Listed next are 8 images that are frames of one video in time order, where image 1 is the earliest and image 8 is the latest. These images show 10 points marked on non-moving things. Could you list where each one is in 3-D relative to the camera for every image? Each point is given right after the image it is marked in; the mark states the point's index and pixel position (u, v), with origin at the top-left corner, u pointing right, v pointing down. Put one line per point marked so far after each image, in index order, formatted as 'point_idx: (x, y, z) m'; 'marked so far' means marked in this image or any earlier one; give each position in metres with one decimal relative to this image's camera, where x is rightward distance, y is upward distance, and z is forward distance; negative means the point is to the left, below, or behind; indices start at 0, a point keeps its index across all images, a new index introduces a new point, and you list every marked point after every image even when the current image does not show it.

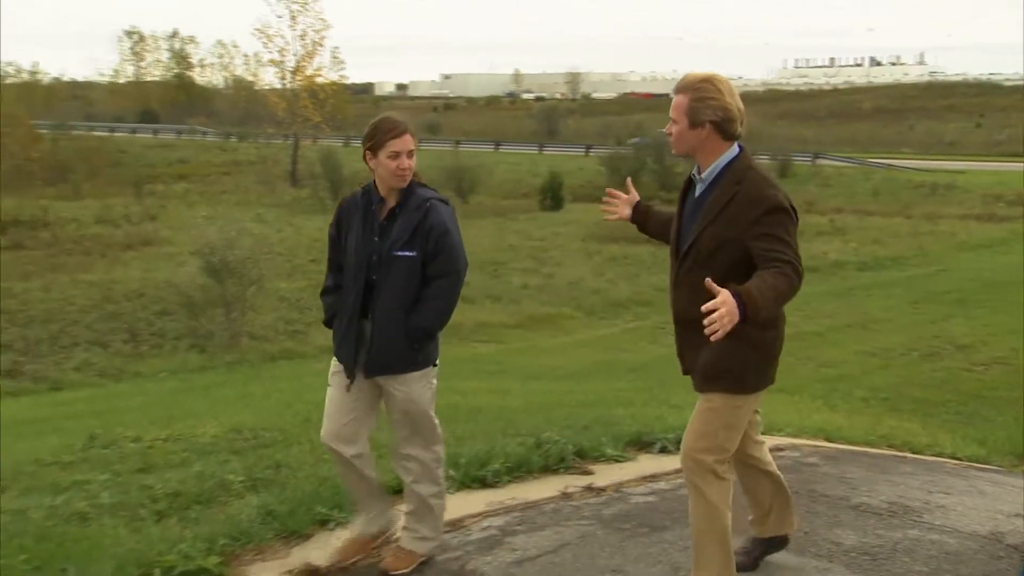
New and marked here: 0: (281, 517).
0: (-1.3, -1.4, +5.5) m
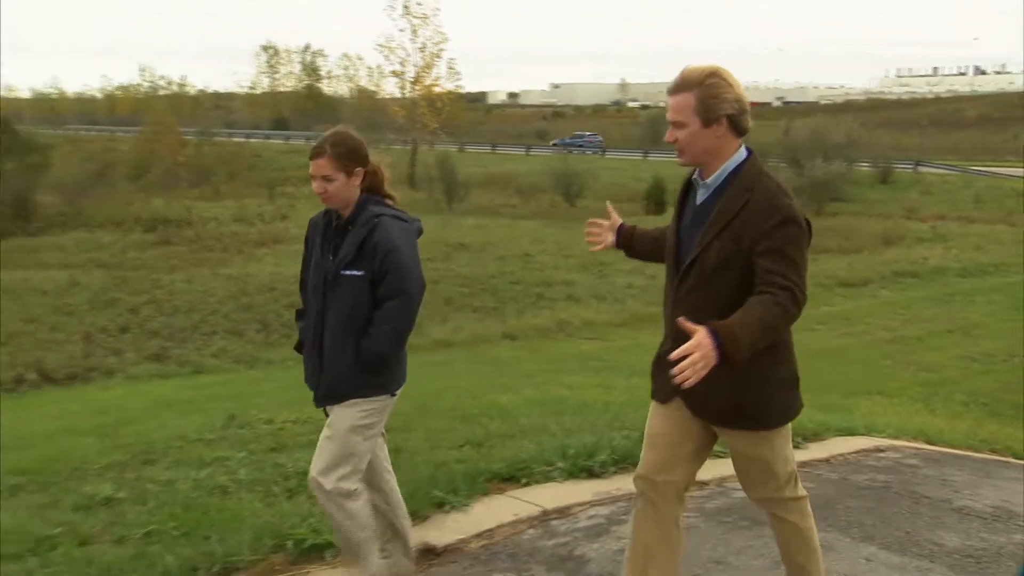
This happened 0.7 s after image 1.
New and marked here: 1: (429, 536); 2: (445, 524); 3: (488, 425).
0: (-0.7, -1.4, +6.0) m
1: (-0.5, -1.5, +5.6) m
2: (-0.4, -1.5, +5.7) m
3: (-0.1, -1.0, +7.5) m
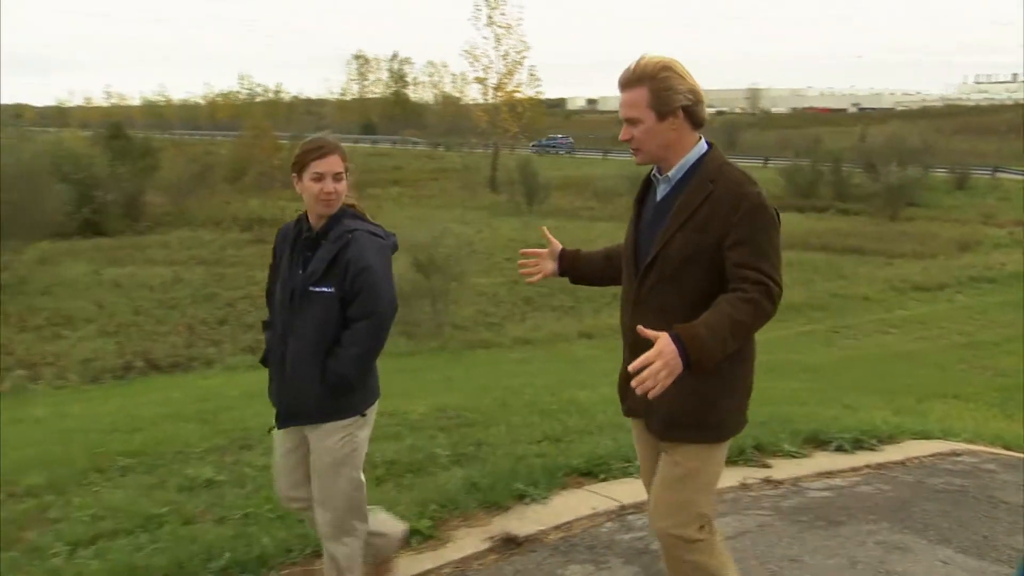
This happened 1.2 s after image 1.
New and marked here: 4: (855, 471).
0: (-0.2, -1.4, +6.2) m
1: (0.0, -1.5, +5.8) m
2: (+0.1, -1.5, +6.0) m
3: (+0.5, -1.0, +7.7) m
4: (+2.5, -1.4, +6.8) m
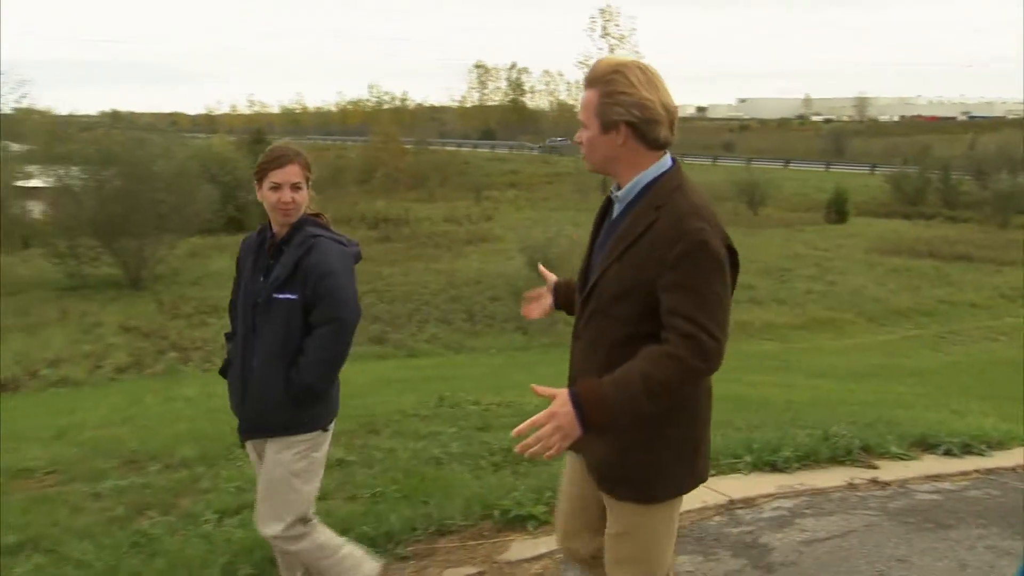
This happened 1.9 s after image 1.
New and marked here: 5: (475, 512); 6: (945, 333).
0: (+0.6, -1.3, +6.4) m
1: (+0.7, -1.5, +6.1) m
2: (+0.8, -1.5, +6.2) m
3: (+1.4, -1.1, +7.9) m
4: (+3.4, -1.4, +6.8) m
5: (-0.3, -1.5, +6.0) m
6: (+7.6, -0.9, +16.4) m
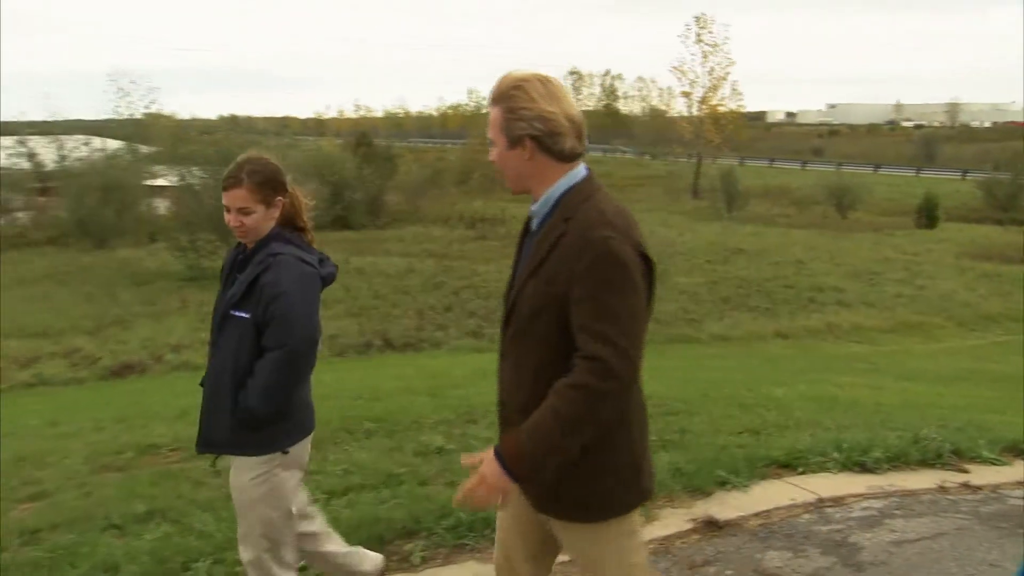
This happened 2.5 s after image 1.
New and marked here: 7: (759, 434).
0: (+1.3, -1.3, +6.6) m
1: (+1.3, -1.5, +6.2) m
2: (+1.5, -1.5, +6.3) m
3: (+2.2, -1.1, +8.0) m
4: (+4.0, -1.4, +6.8) m
5: (+0.4, -1.4, +6.2) m
6: (+8.9, -1.2, +16.1) m
7: (+2.0, -1.2, +7.4) m
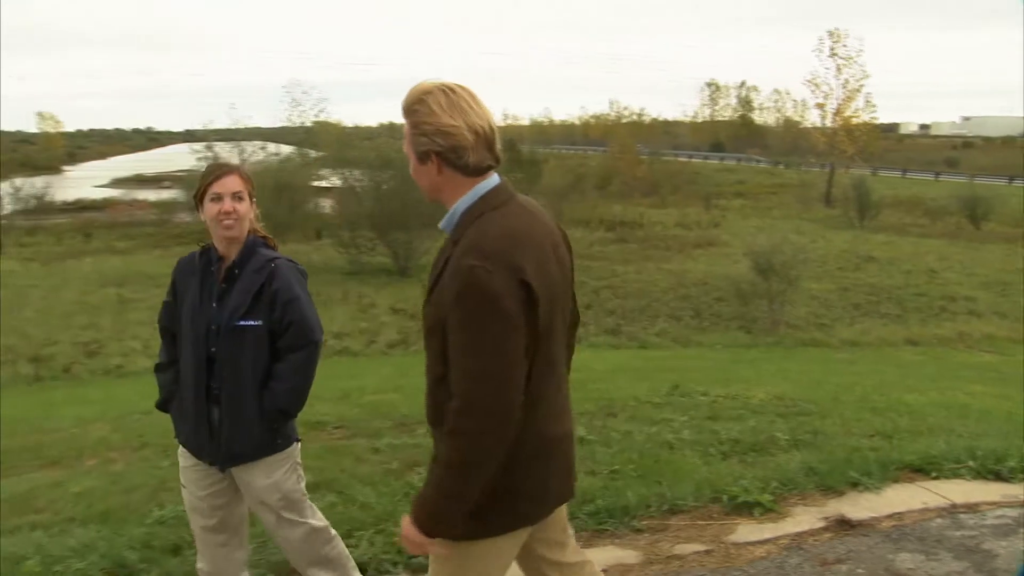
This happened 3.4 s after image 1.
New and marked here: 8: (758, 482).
0: (+2.3, -1.4, +6.7) m
1: (+2.3, -1.5, +6.3) m
2: (+2.4, -1.5, +6.4) m
3: (+3.3, -1.2, +8.0) m
4: (+5.0, -1.5, +6.7) m
5: (+1.3, -1.4, +6.4) m
6: (+10.7, -1.6, +15.5) m
7: (+3.0, -1.2, +7.5) m
8: (+1.8, -1.4, +6.6) m
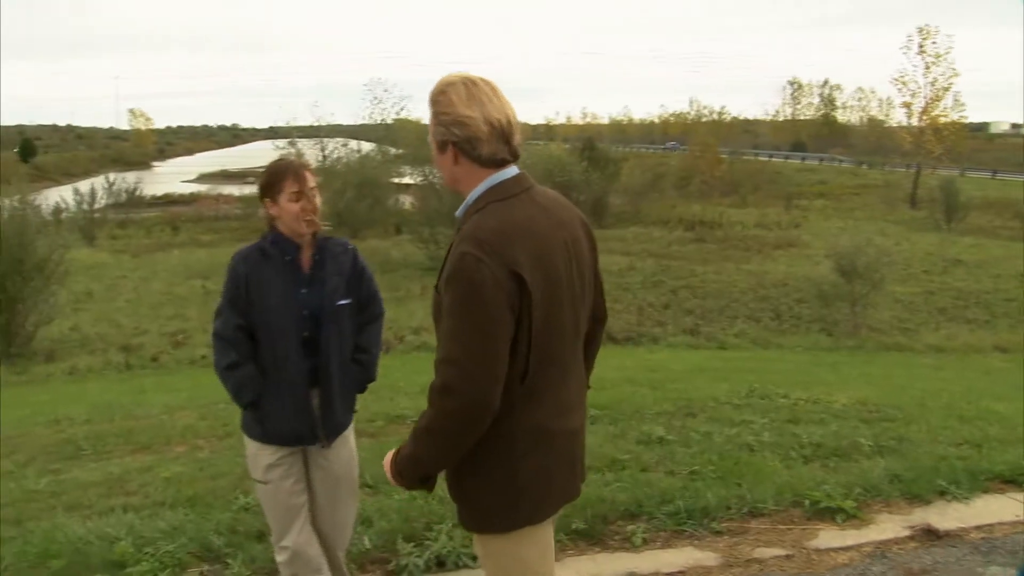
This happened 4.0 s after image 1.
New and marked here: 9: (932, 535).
0: (+2.8, -1.4, +6.6) m
1: (+2.8, -1.5, +6.1) m
2: (+3.0, -1.5, +6.2) m
3: (+3.9, -1.2, +7.8) m
4: (+5.6, -1.6, +6.3) m
5: (+1.9, -1.4, +6.3) m
6: (+11.8, -1.8, +14.8) m
7: (+3.6, -1.3, +7.3) m
8: (+2.3, -1.4, +6.4) m
9: (+2.7, -1.6, +6.0) m
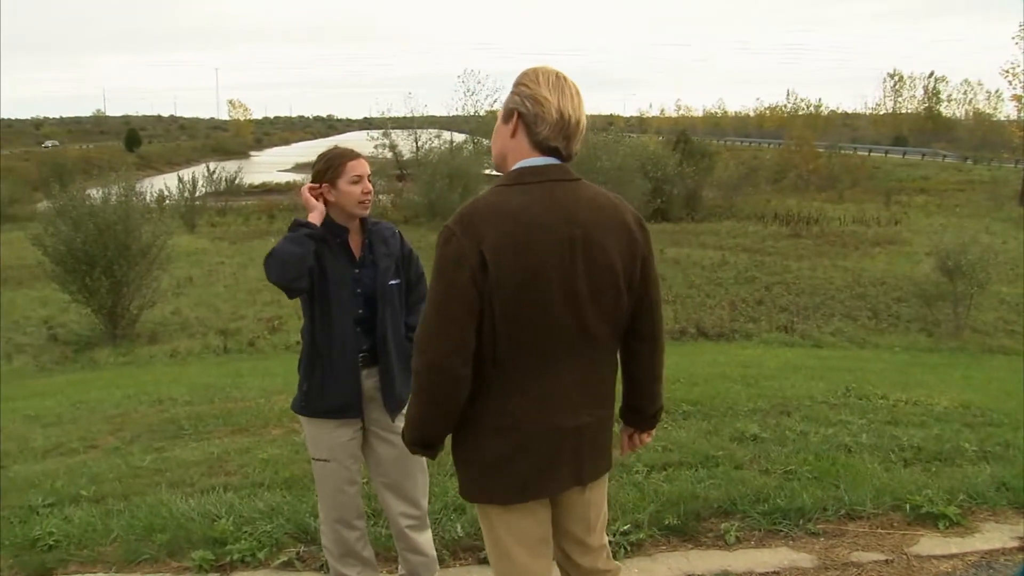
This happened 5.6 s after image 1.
0: (+3.4, -1.4, +6.3) m
1: (+3.4, -1.5, +5.9) m
2: (+3.6, -1.5, +6.0) m
3: (+4.6, -1.2, +7.4) m
4: (+6.2, -1.6, +5.9) m
5: (+2.5, -1.4, +6.1) m
6: (+12.9, -2.0, +13.8) m
7: (+4.3, -1.3, +6.9) m
8: (+2.9, -1.4, +6.2) m
9: (+3.3, -1.6, +5.7) m
